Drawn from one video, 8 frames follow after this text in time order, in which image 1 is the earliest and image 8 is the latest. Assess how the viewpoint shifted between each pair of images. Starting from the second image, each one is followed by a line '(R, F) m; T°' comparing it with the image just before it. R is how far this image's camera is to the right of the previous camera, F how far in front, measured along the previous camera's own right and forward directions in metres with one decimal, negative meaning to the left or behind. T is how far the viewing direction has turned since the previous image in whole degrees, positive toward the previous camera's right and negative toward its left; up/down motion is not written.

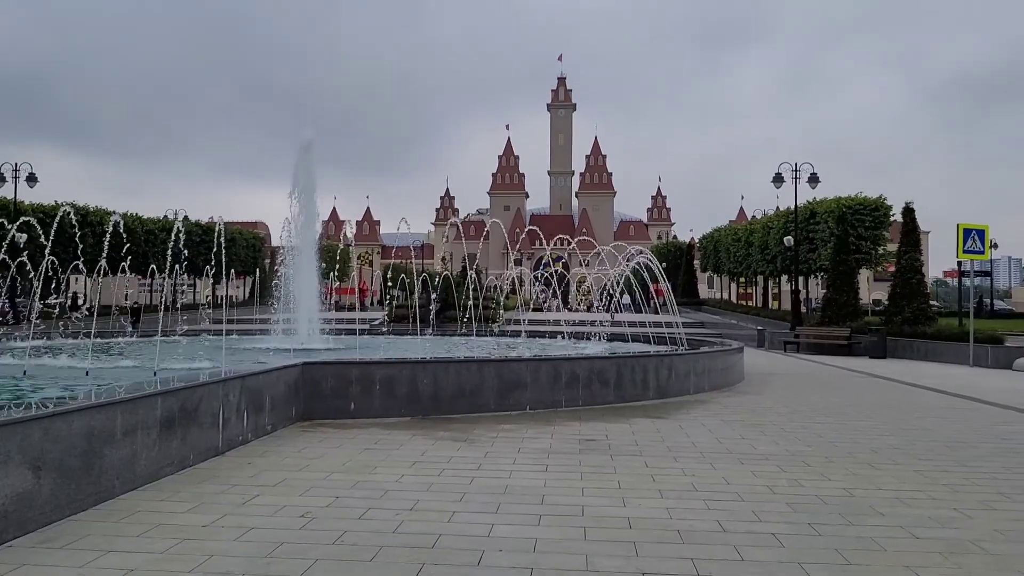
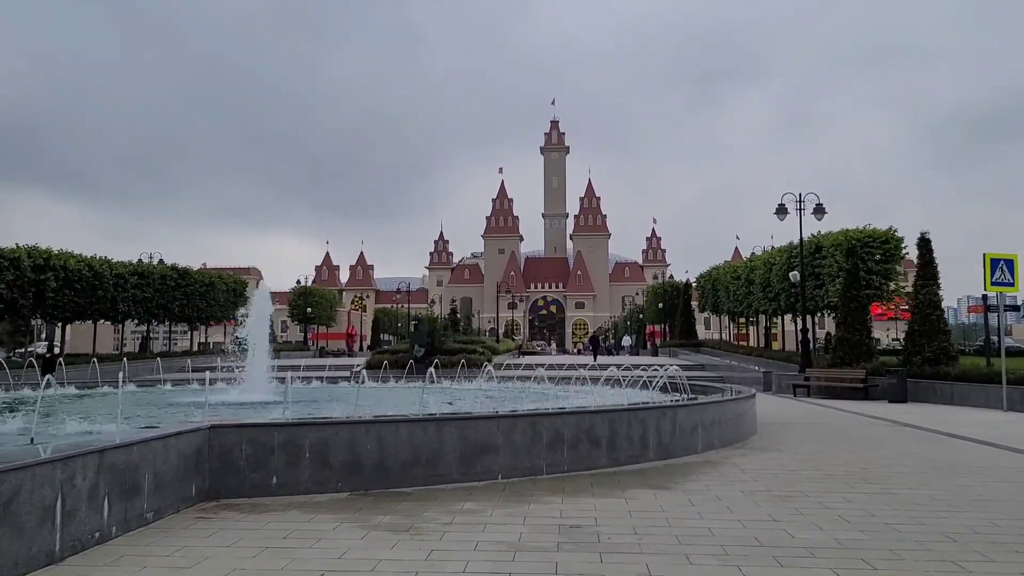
(+0.3, +1.7) m; 0°
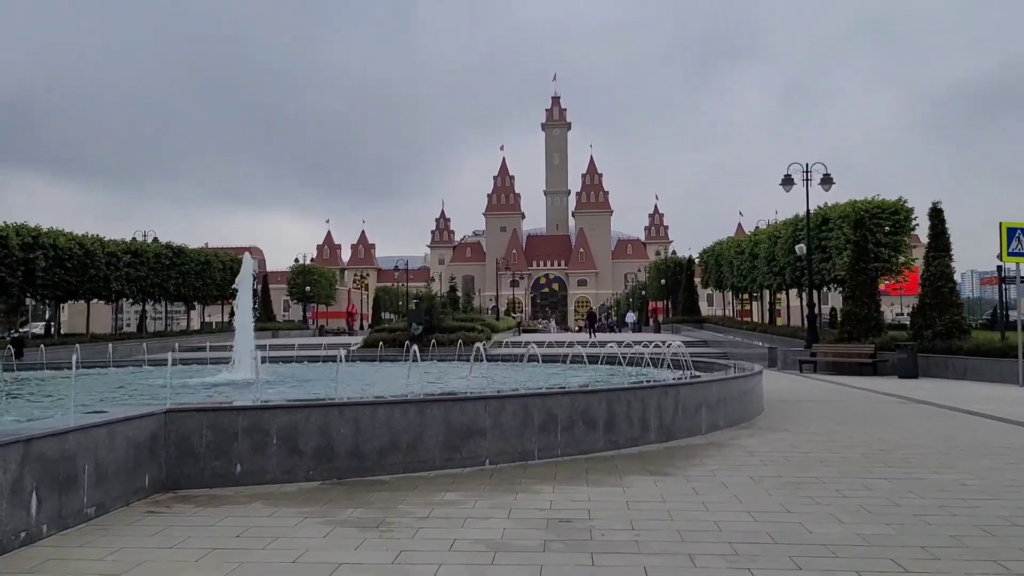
(+0.1, +0.6) m; 0°
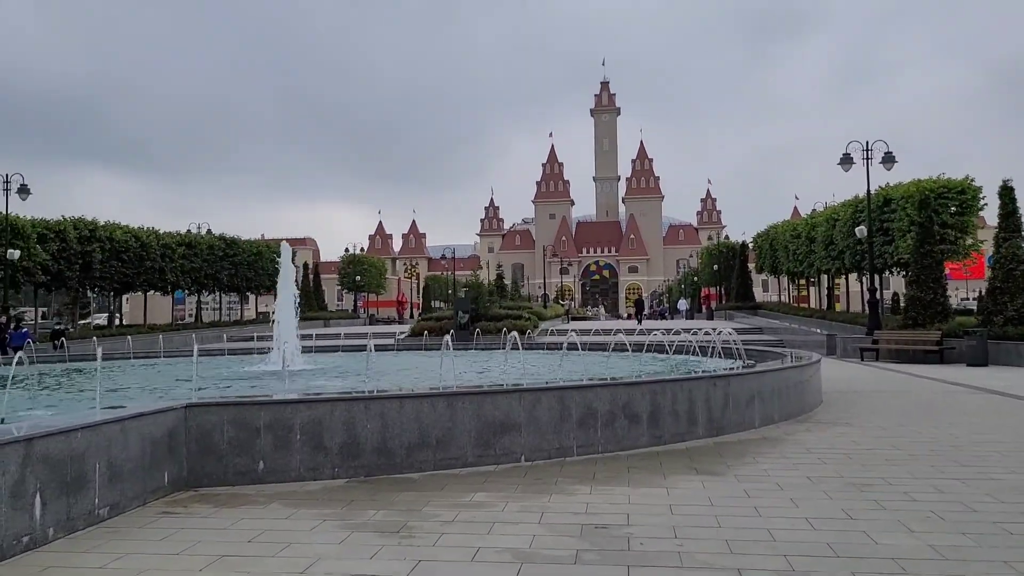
(+0.1, +0.4) m; -4°
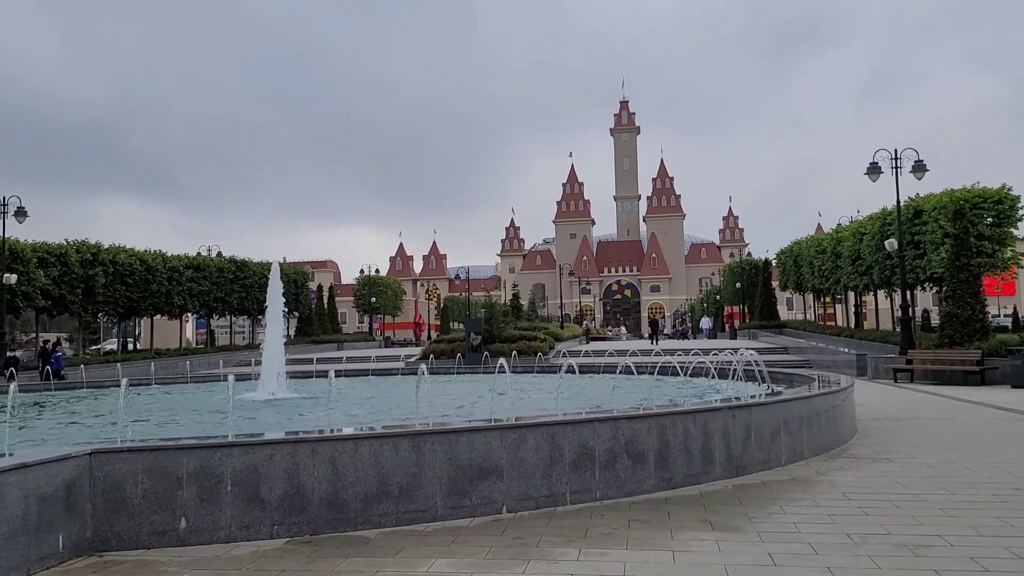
(+0.3, +1.0) m; -2°
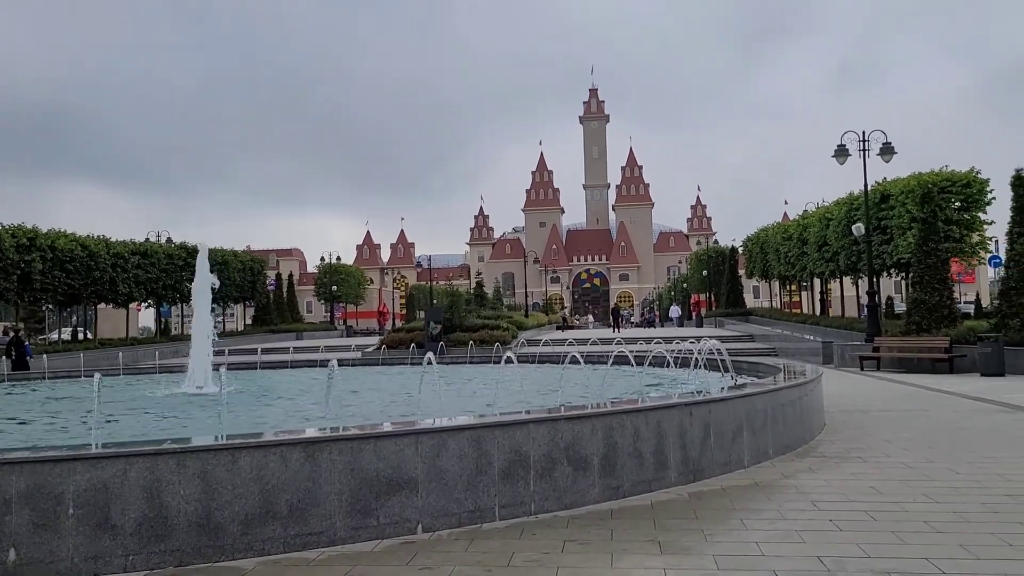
(+0.3, +0.8) m; +2°
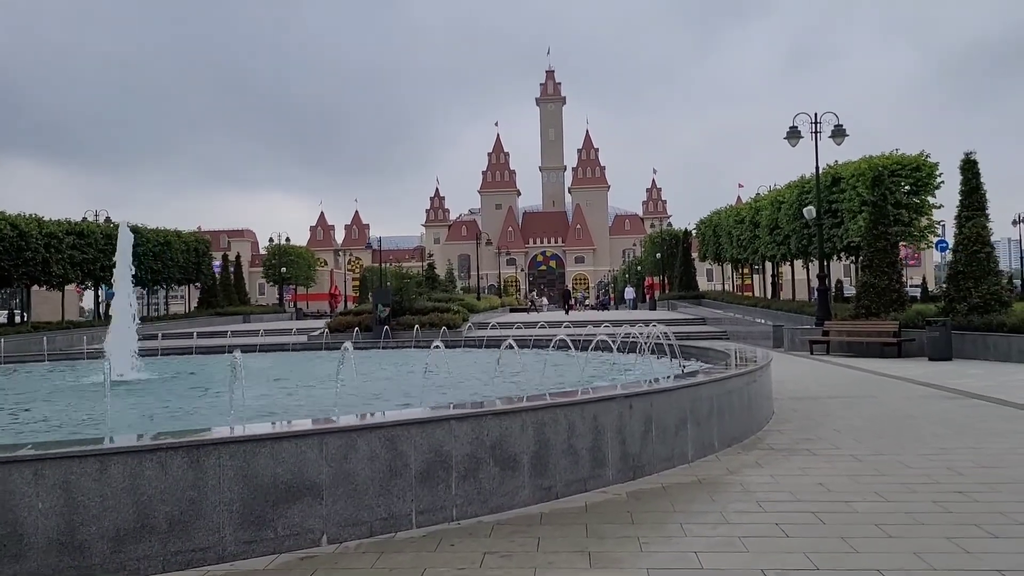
(+0.2, +0.5) m; +3°
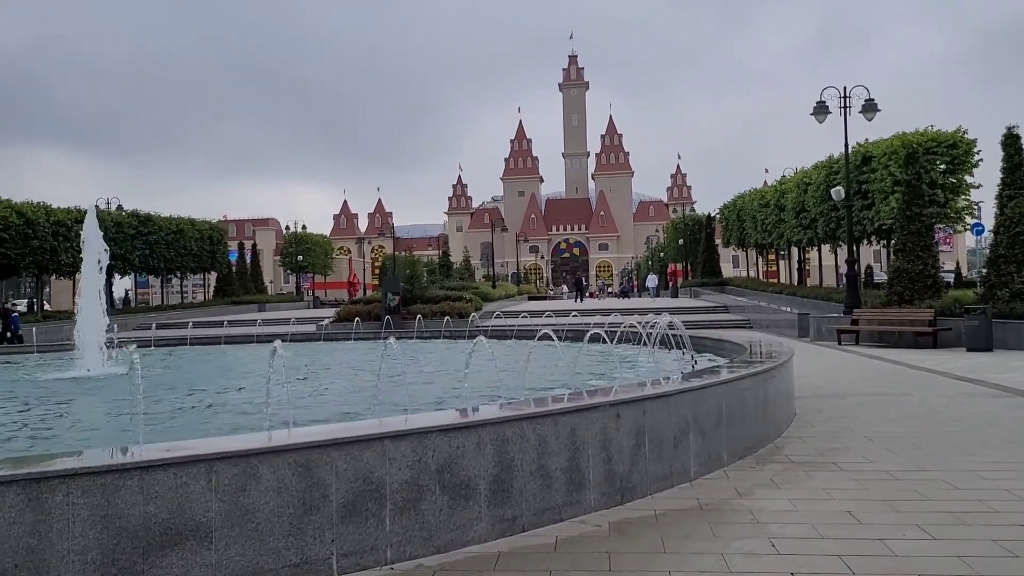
(+0.4, +0.9) m; -2°
